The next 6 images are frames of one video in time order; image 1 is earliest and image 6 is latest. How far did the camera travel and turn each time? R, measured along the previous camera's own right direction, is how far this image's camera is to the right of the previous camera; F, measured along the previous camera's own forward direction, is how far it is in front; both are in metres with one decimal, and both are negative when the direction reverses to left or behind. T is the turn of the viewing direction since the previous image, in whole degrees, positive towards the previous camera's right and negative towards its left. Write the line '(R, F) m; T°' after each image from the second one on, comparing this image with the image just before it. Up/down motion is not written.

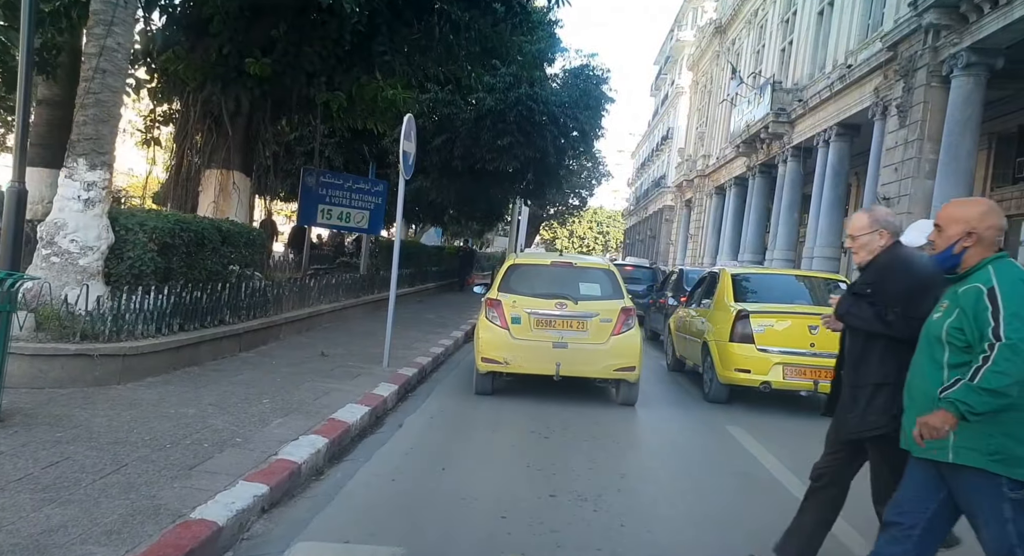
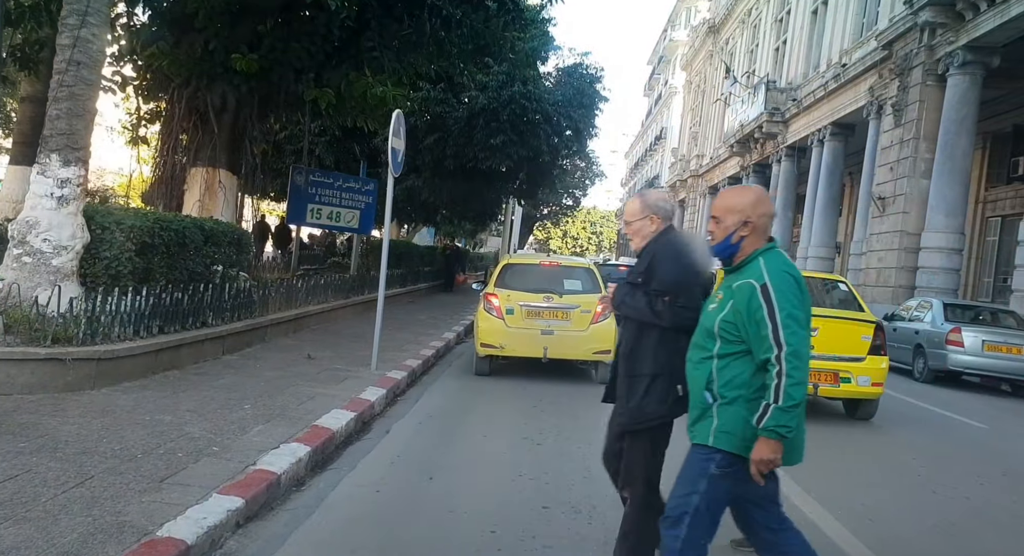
(0.0, +0.2) m; +1°
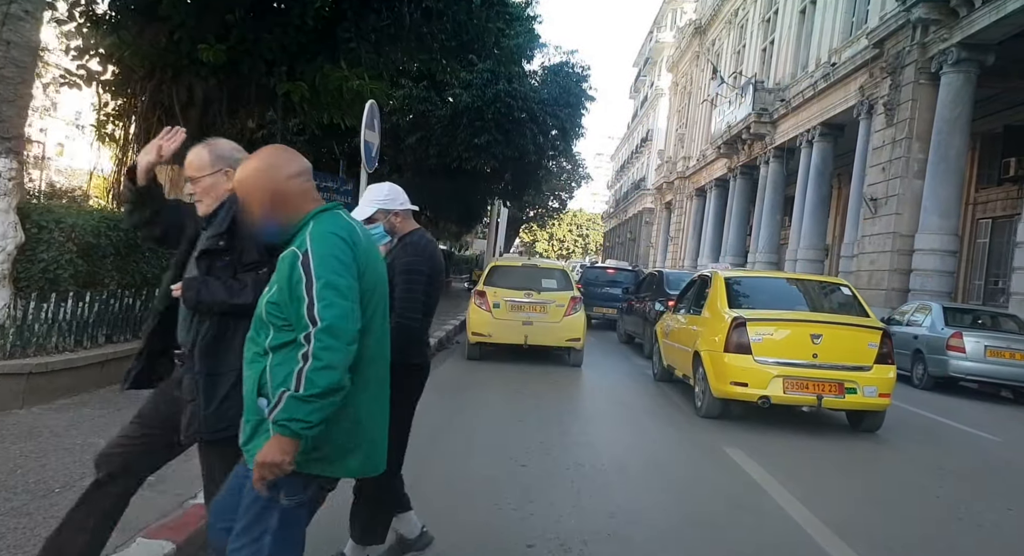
(0.0, +0.5) m; +1°
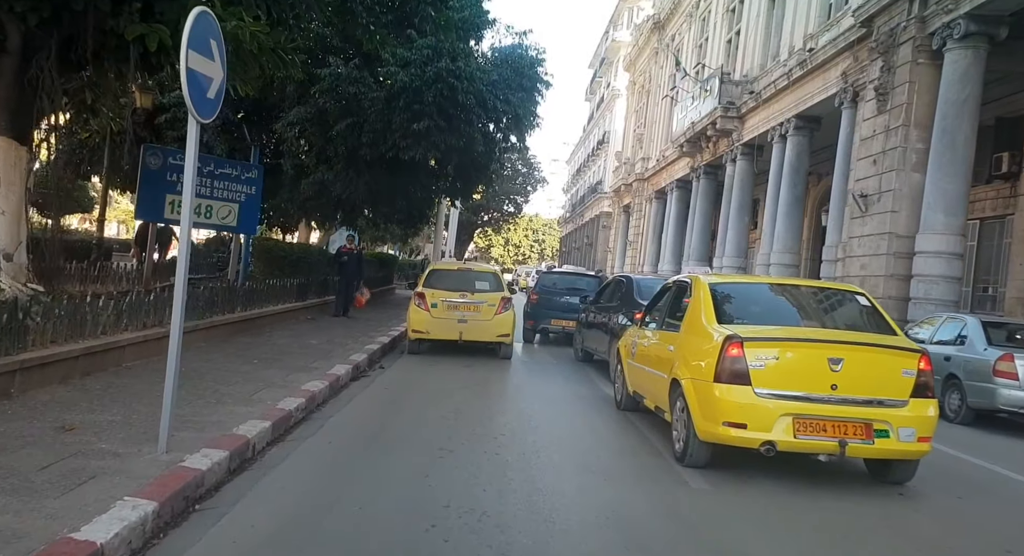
(+0.2, +2.4) m; +4°
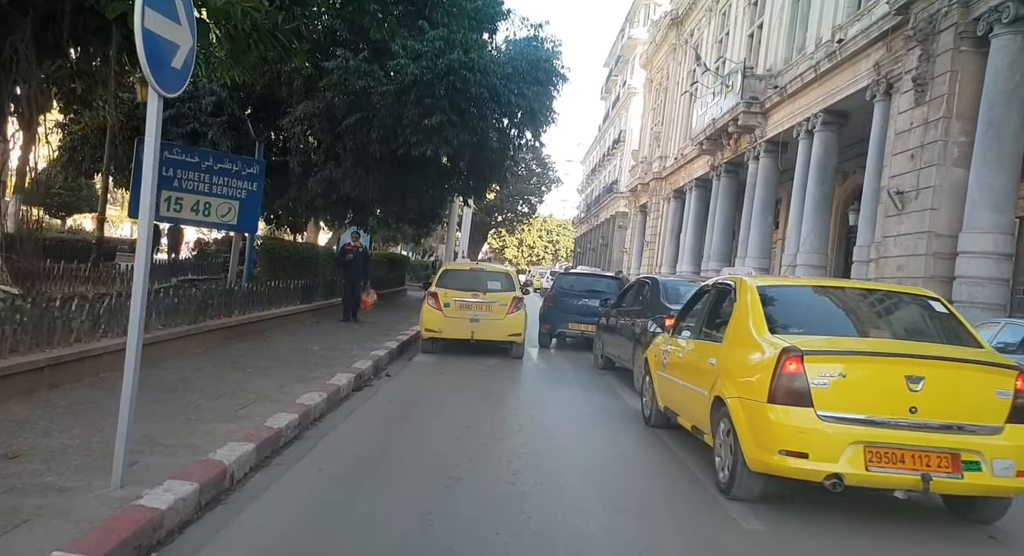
(0.0, +0.7) m; -1°
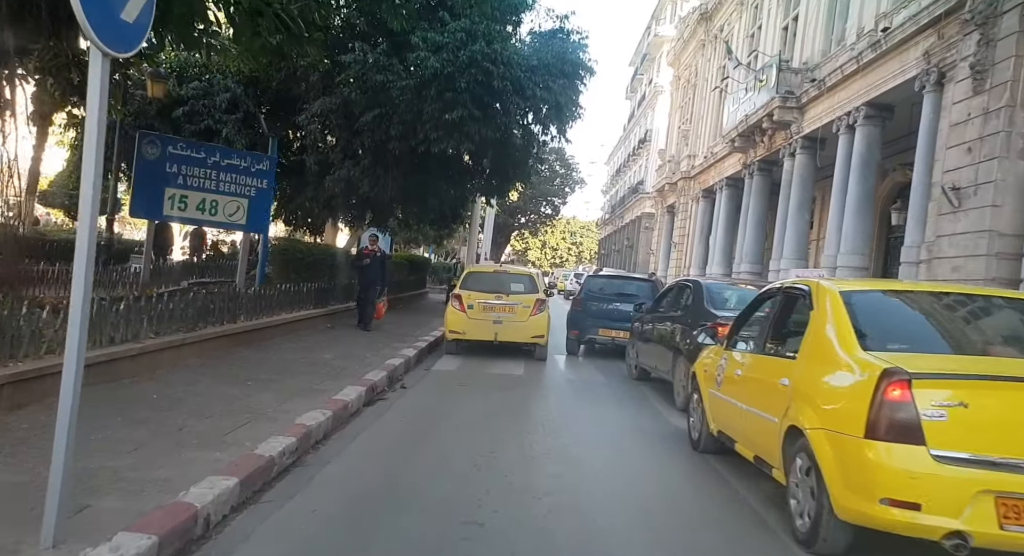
(0.0, +0.8) m; -2°
